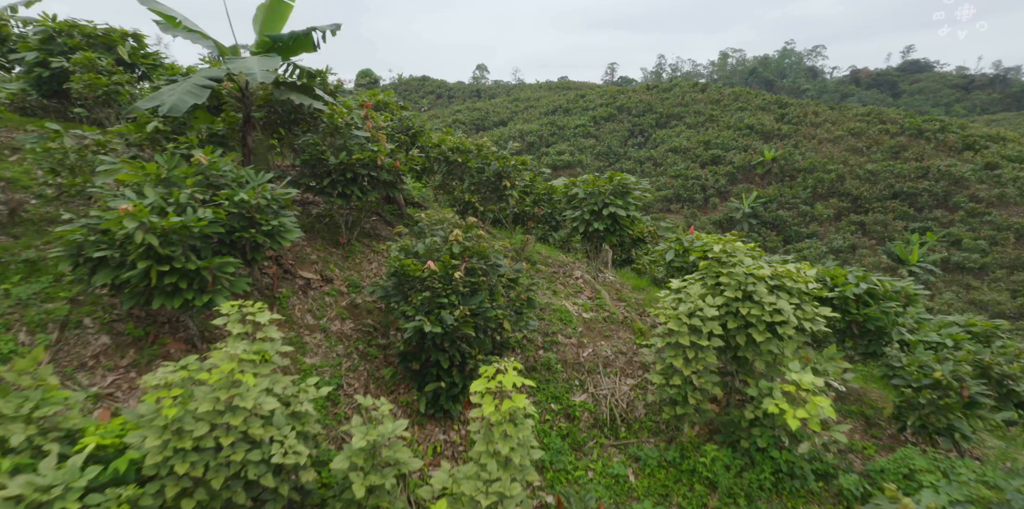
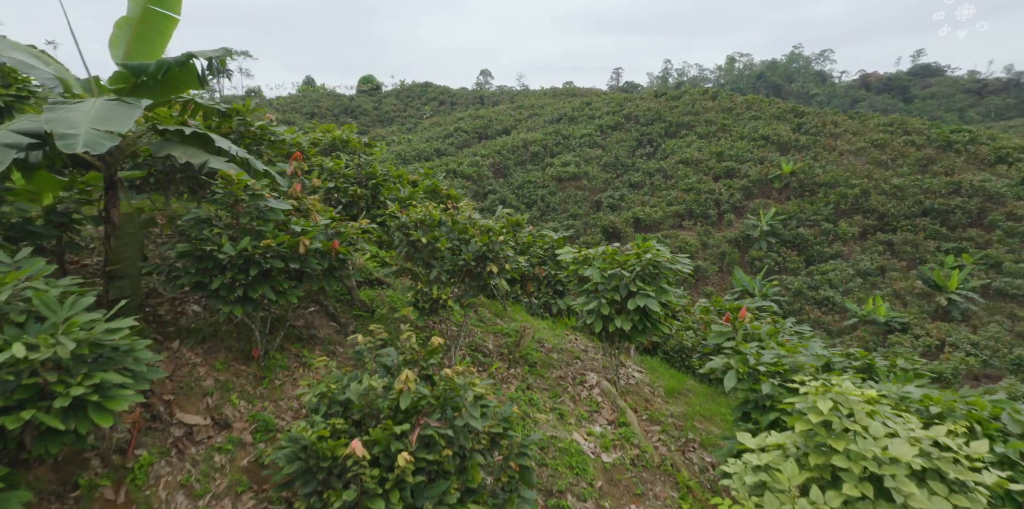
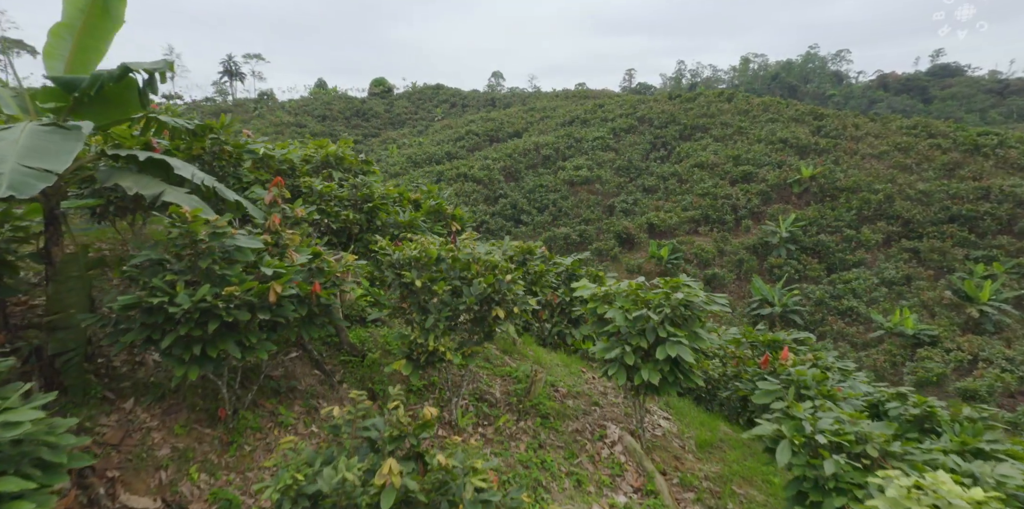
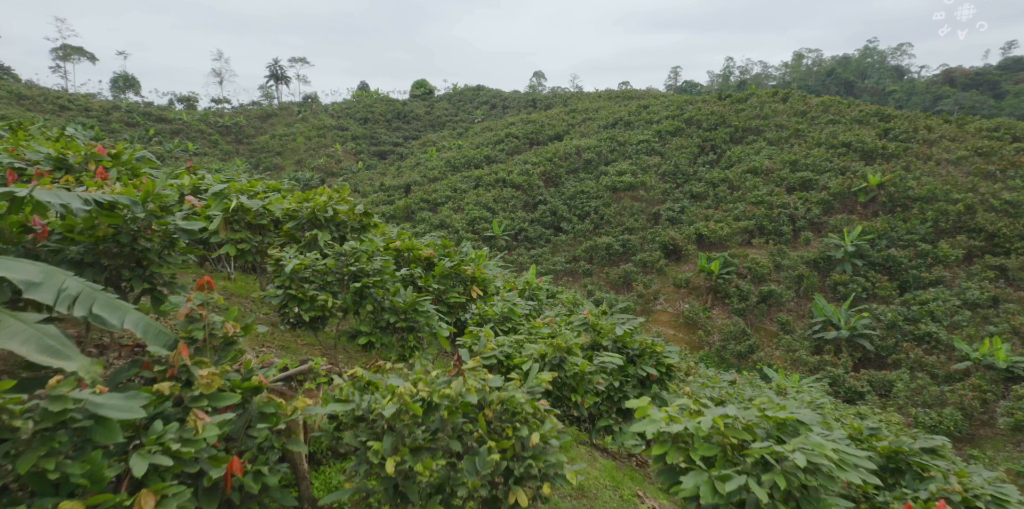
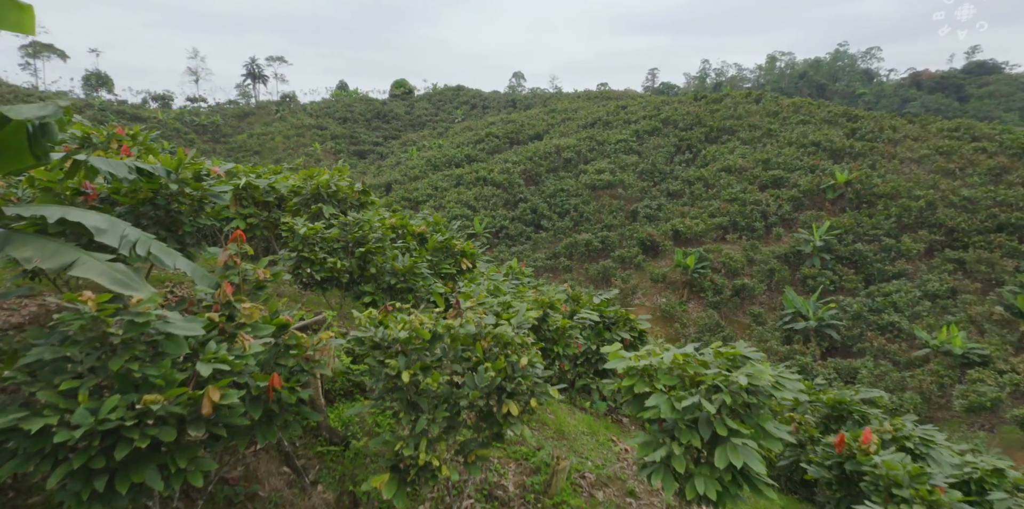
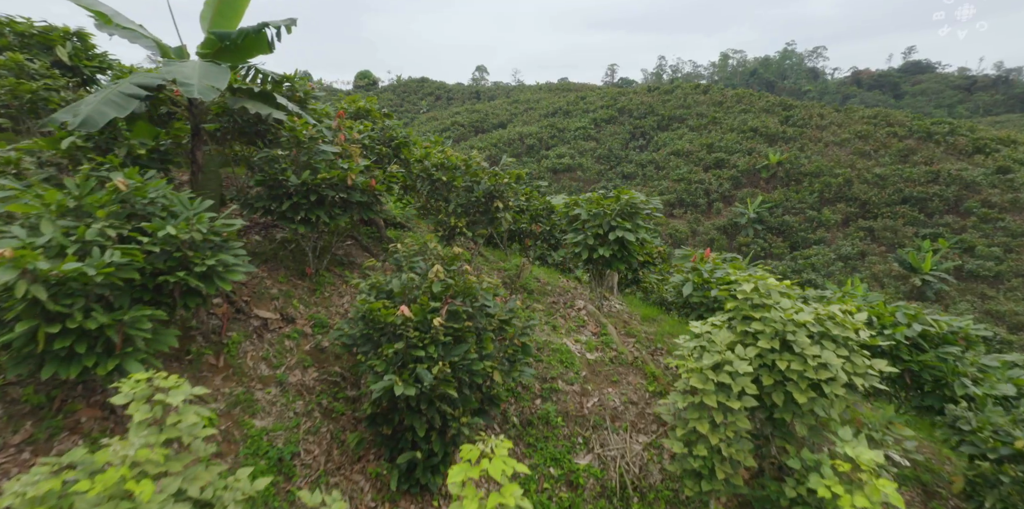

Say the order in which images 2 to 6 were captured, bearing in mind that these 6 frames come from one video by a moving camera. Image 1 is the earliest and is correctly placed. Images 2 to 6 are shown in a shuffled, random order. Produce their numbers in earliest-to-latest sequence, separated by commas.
6, 2, 3, 5, 4
